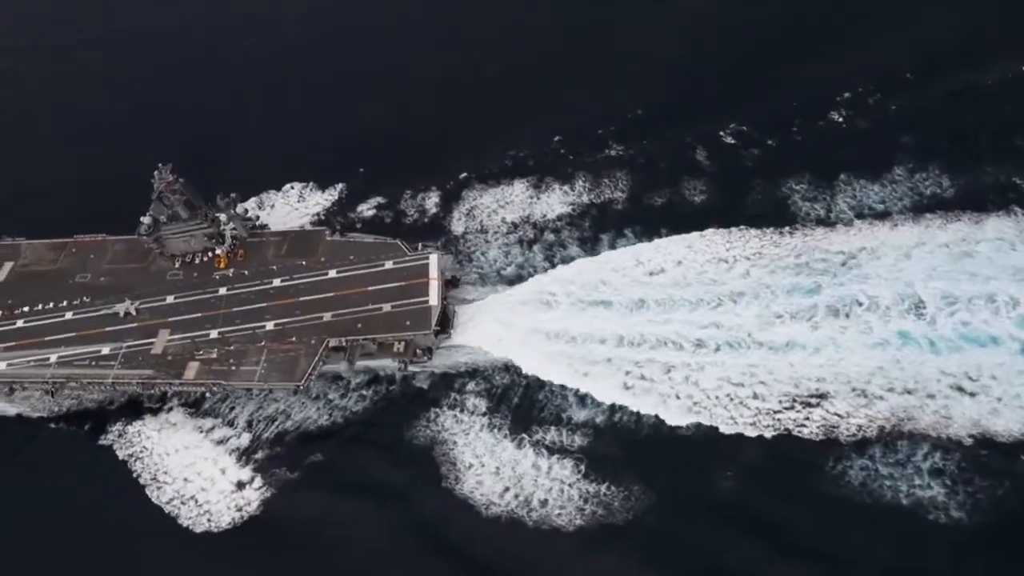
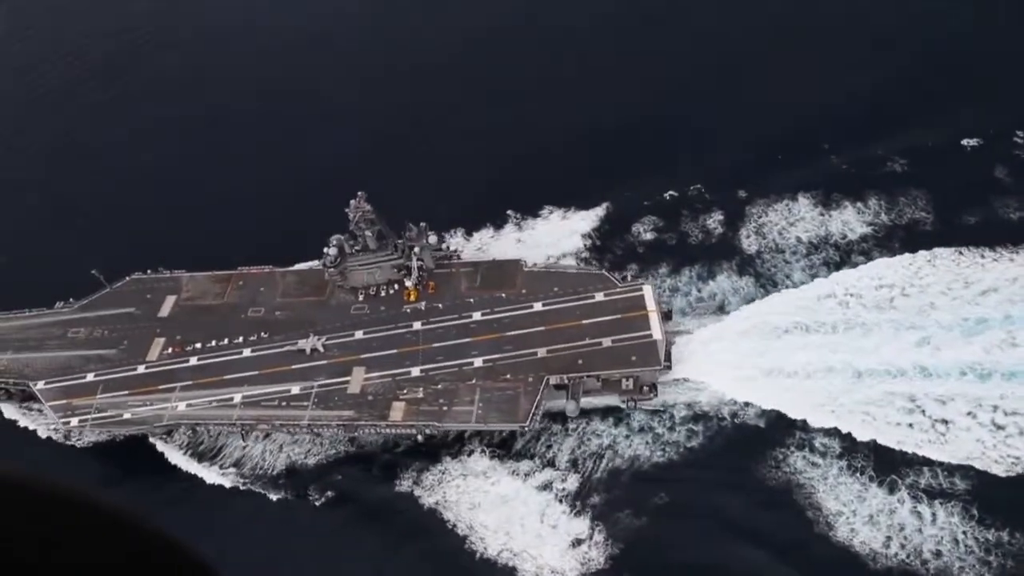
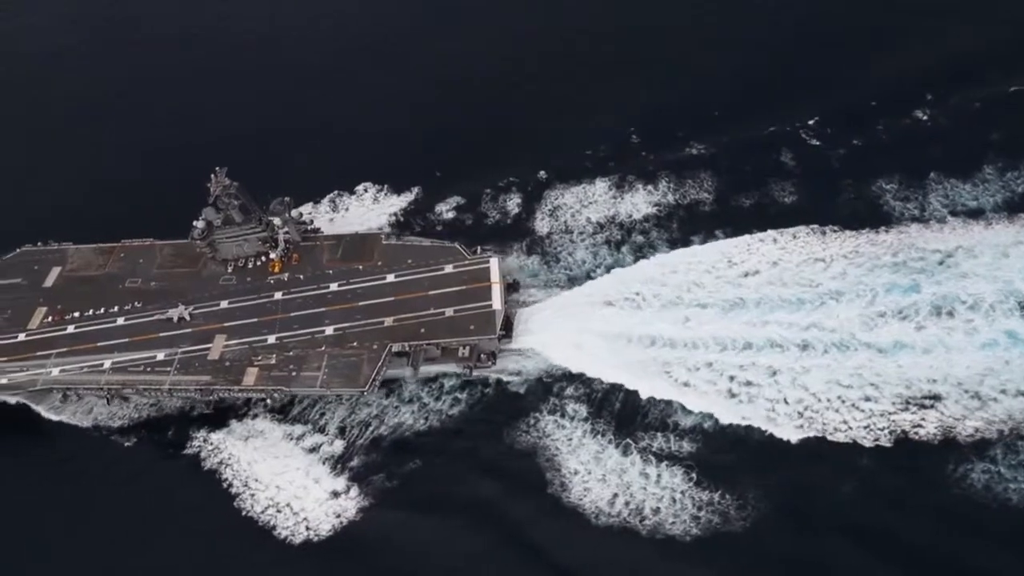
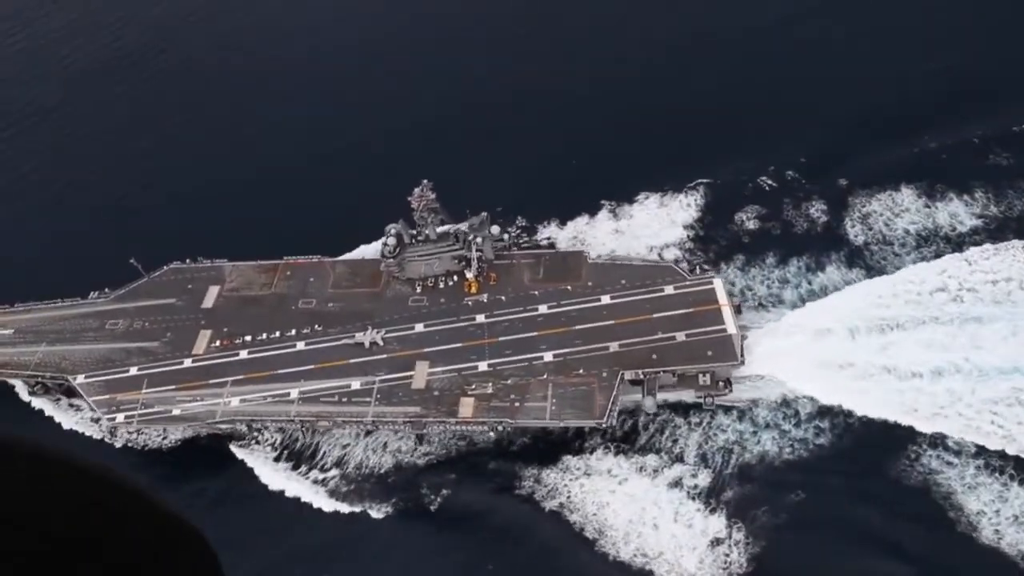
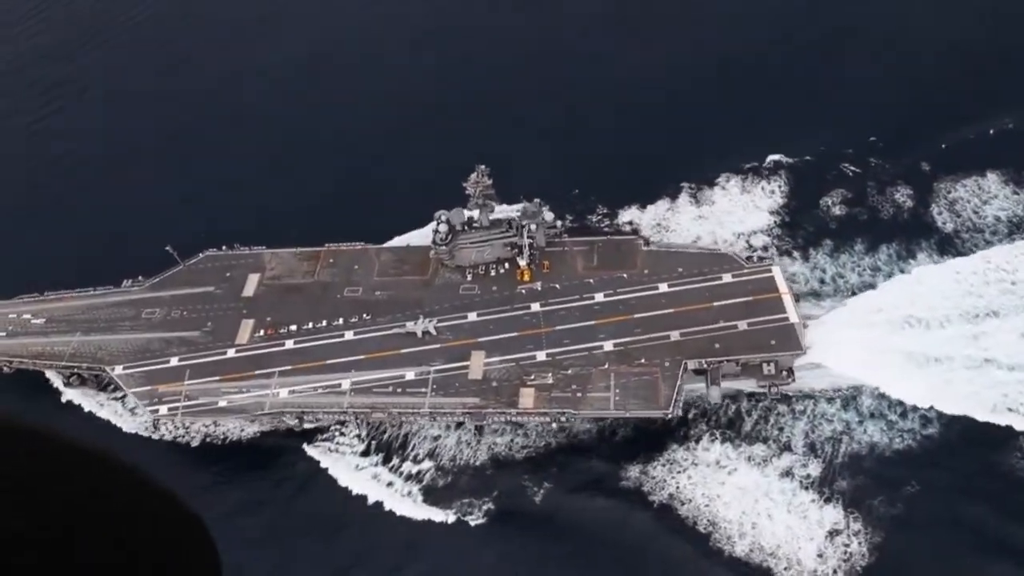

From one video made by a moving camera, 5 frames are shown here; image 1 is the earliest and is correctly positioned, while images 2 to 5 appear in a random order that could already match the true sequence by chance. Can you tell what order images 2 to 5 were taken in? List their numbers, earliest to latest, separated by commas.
3, 2, 4, 5
